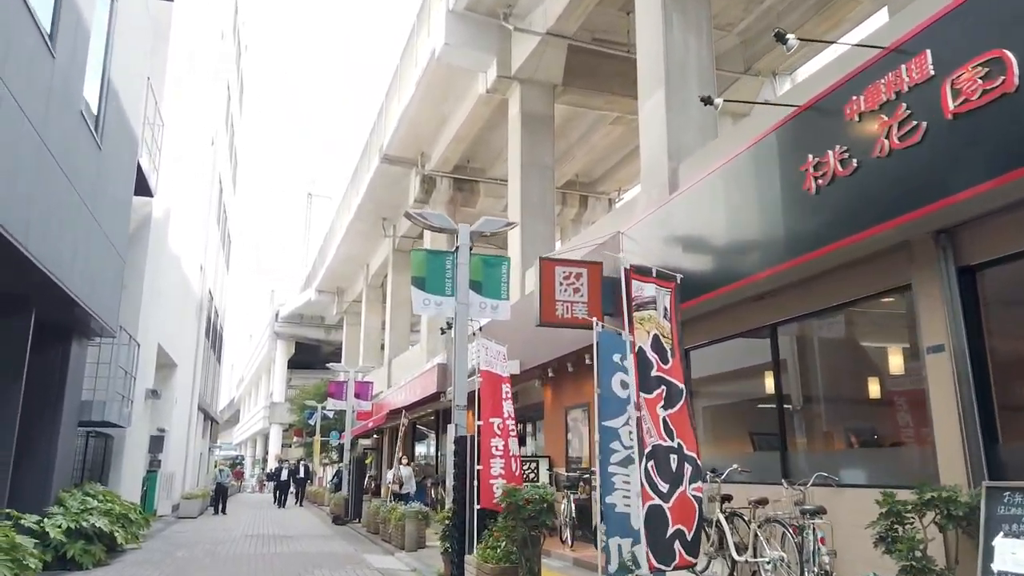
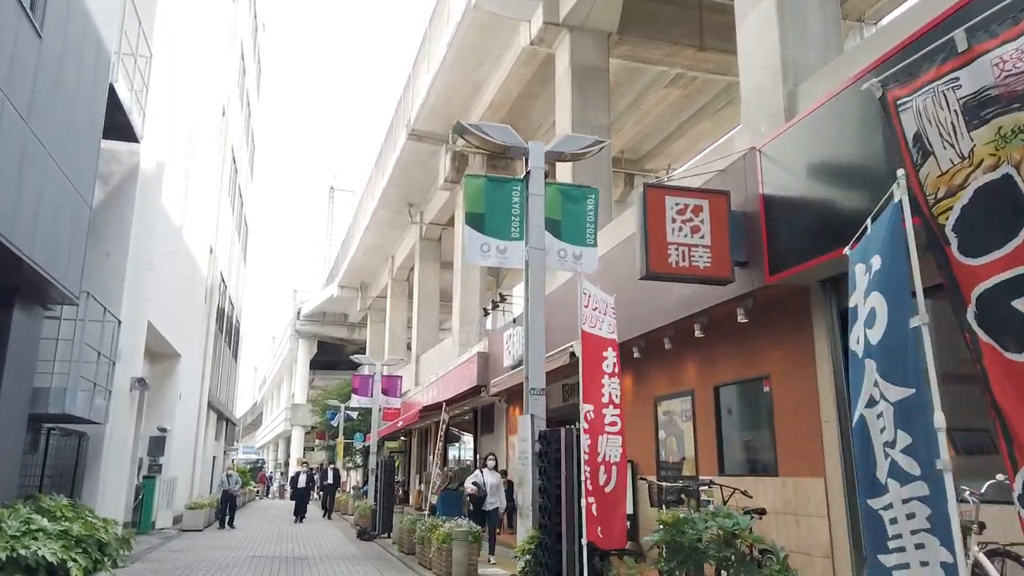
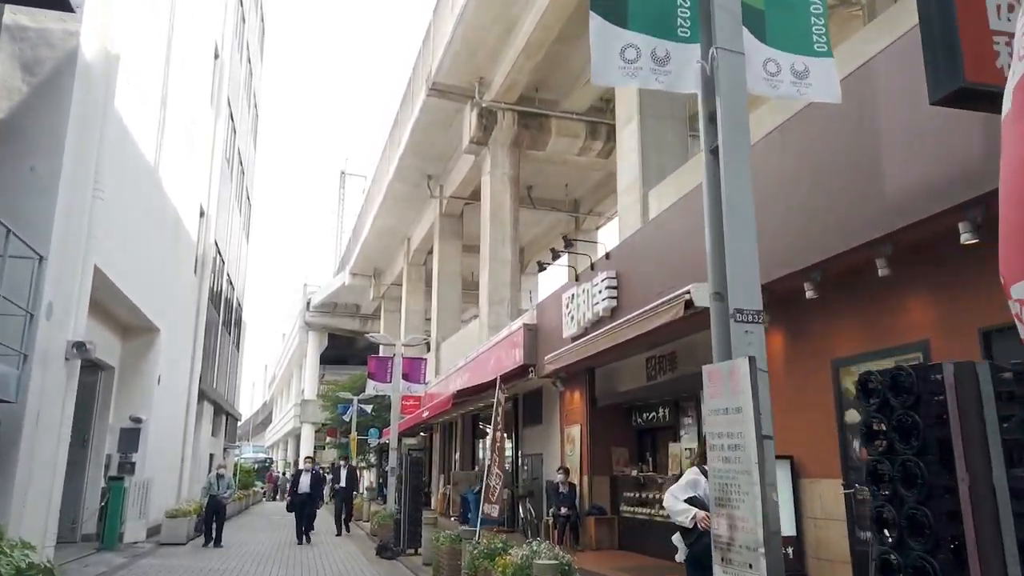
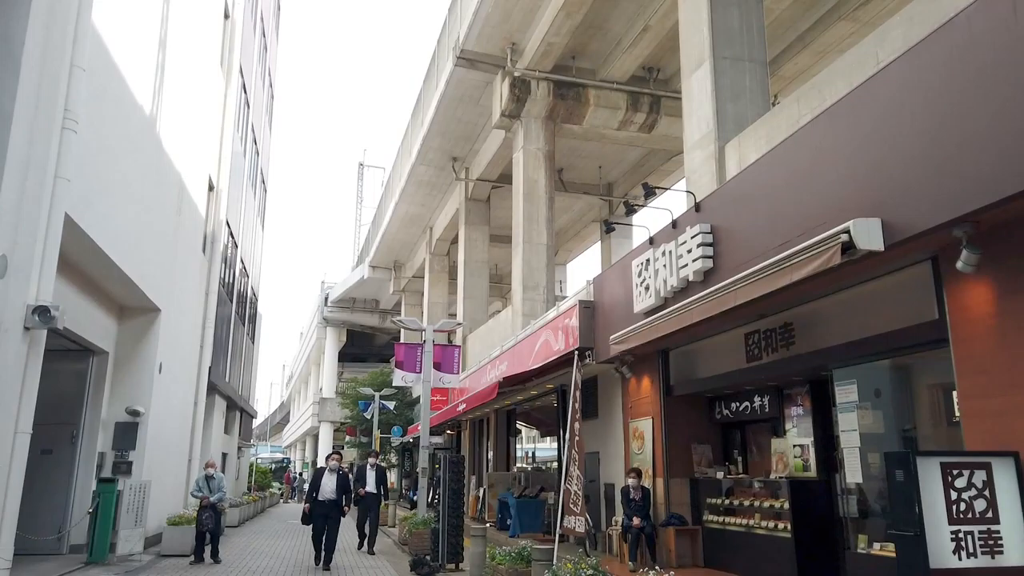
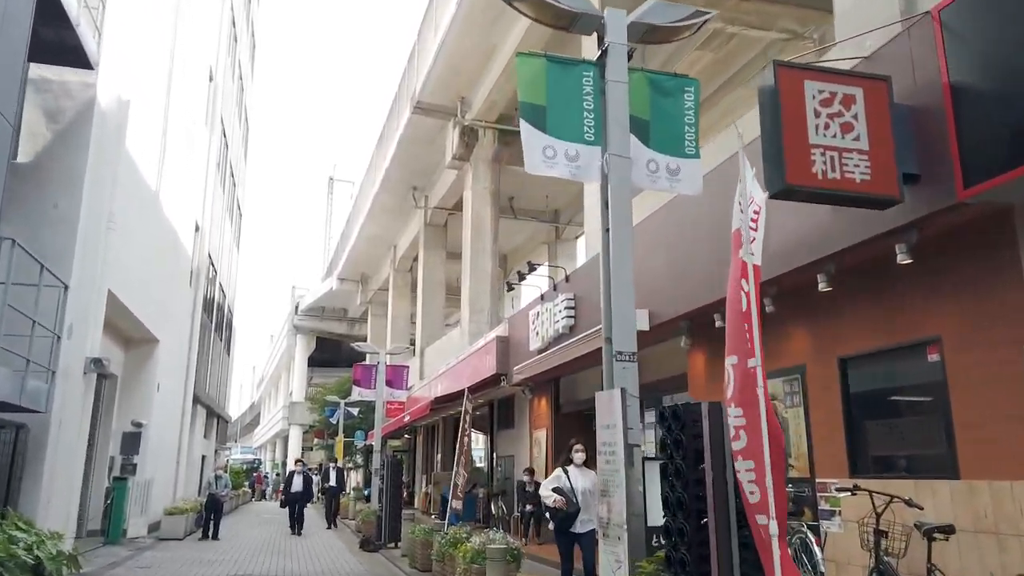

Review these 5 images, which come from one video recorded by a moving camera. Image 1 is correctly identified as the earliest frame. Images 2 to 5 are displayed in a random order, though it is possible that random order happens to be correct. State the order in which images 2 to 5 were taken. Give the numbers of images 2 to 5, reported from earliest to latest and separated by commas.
2, 5, 3, 4
